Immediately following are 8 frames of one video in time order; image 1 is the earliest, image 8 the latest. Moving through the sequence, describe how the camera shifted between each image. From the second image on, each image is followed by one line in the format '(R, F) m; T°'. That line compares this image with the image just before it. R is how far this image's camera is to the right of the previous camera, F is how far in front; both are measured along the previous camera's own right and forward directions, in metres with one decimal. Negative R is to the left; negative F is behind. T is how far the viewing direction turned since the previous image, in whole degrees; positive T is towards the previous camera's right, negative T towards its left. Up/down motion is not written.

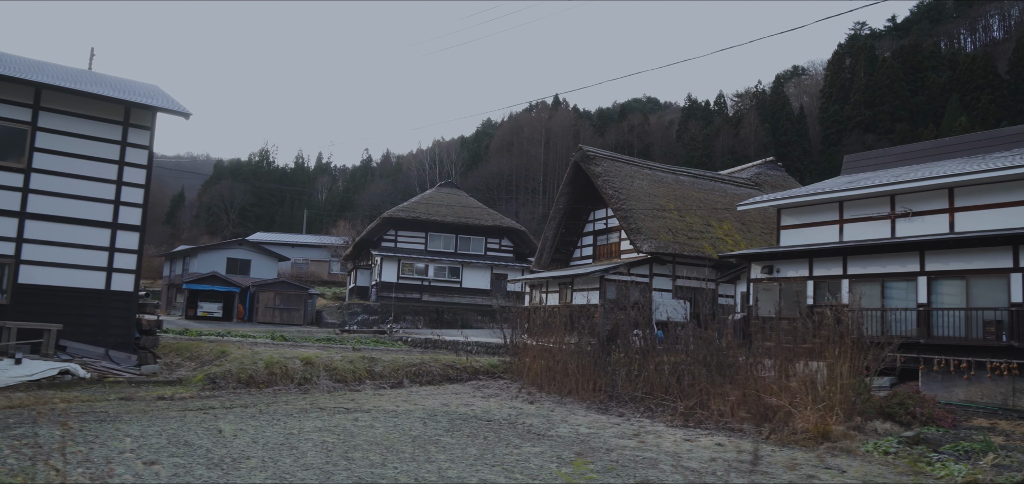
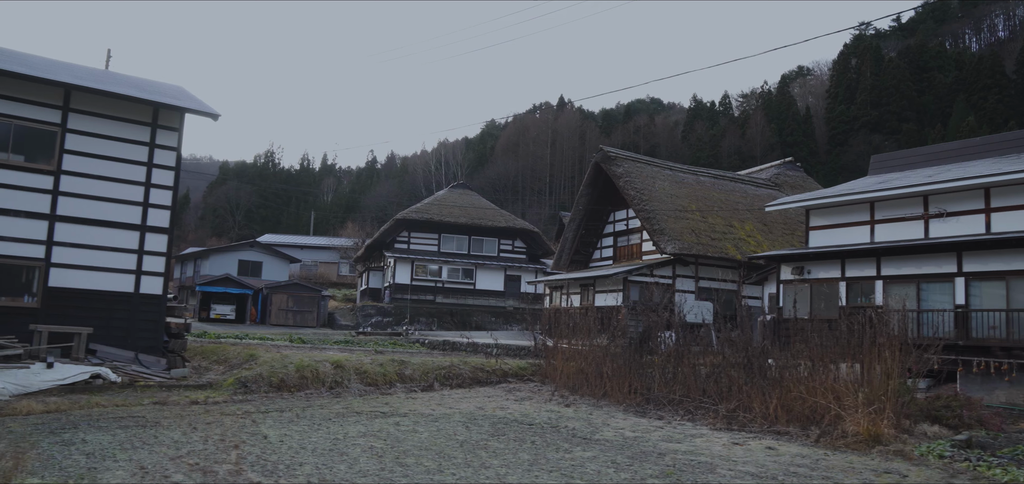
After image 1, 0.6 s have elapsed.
(-0.4, +0.1) m; 0°
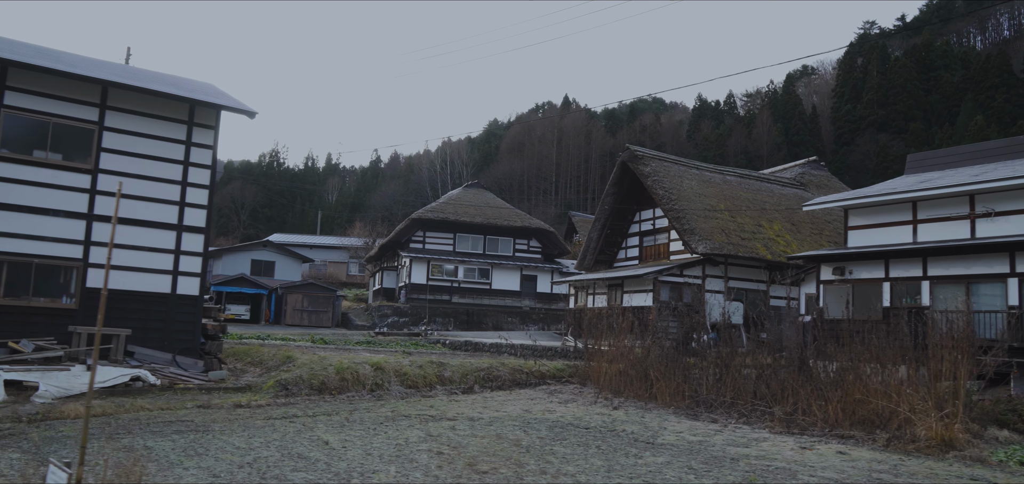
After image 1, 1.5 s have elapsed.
(-0.6, +0.2) m; 0°
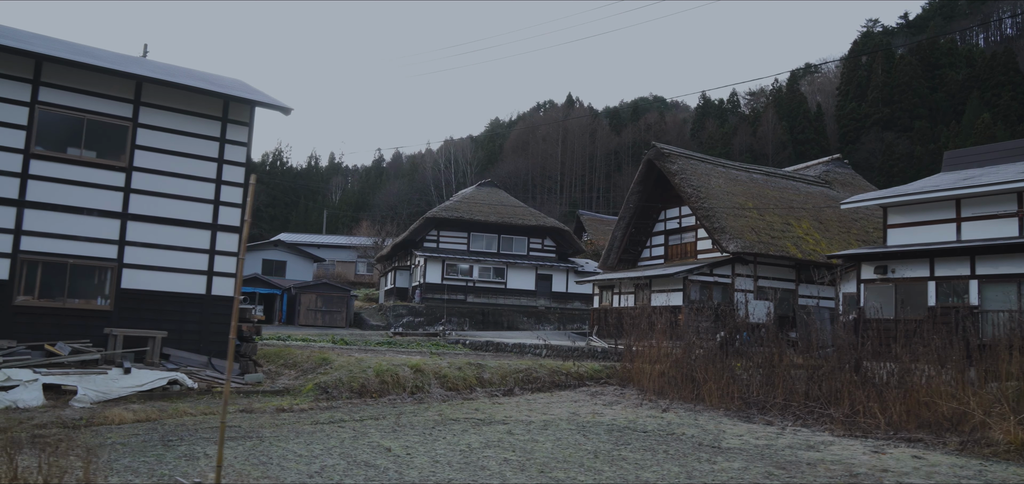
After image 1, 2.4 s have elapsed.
(-0.5, +0.2) m; 0°
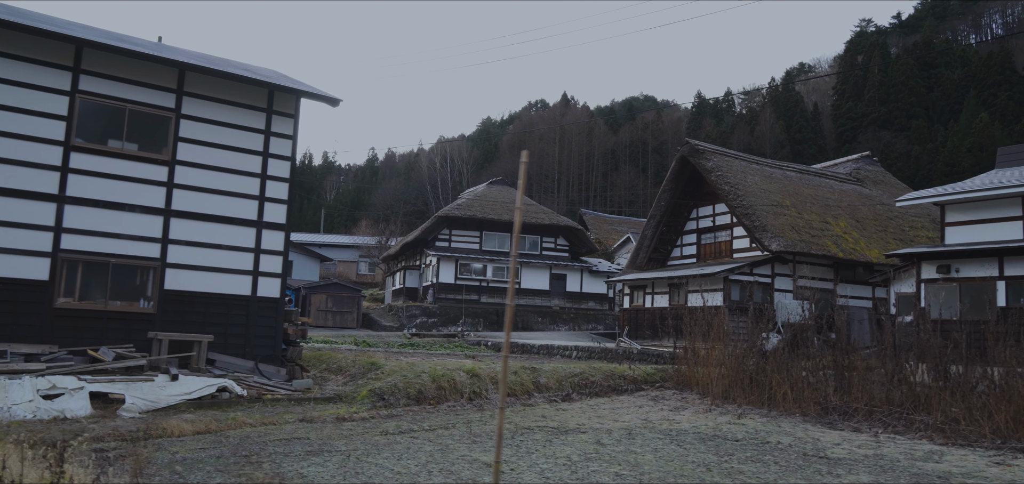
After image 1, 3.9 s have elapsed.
(-0.9, +0.5) m; +1°
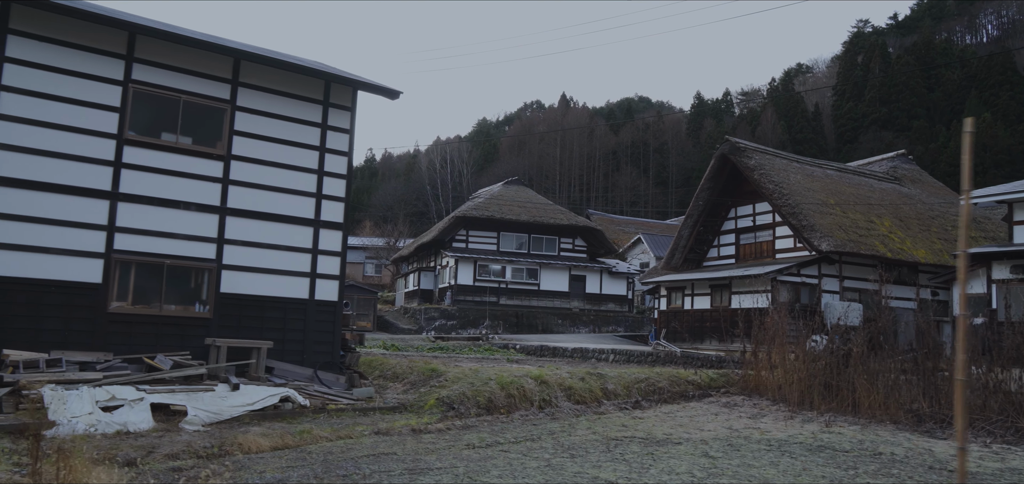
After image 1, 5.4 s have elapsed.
(-0.9, +0.5) m; +1°
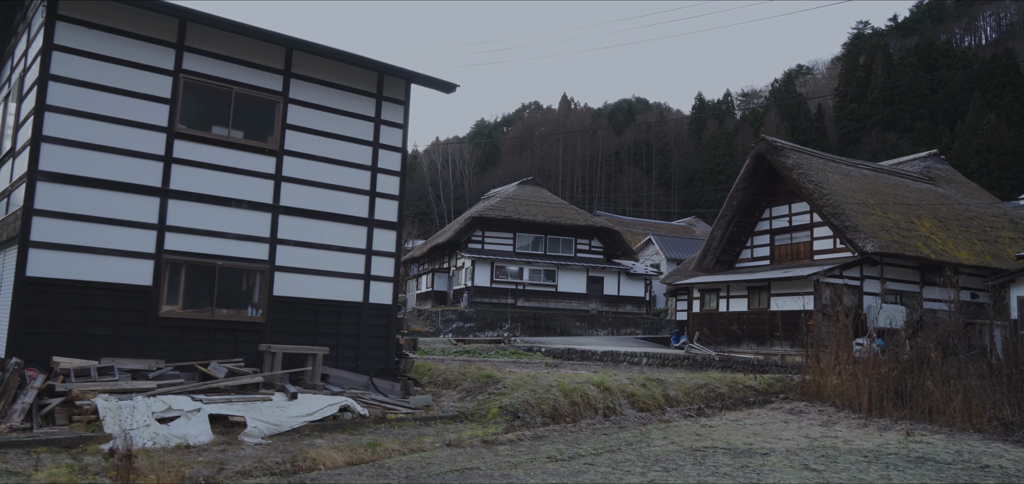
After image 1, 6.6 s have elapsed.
(-0.7, +0.4) m; +1°
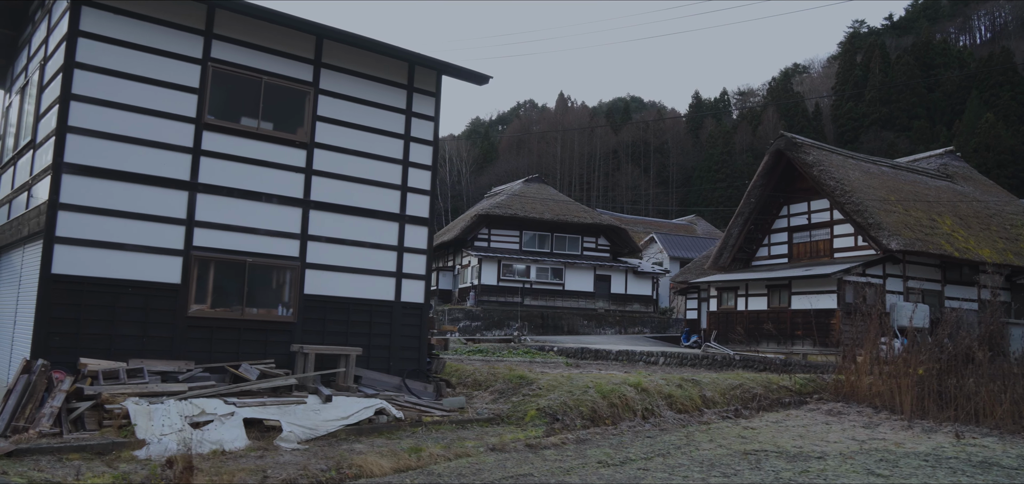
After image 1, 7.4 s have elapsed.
(-0.4, +0.3) m; +1°
